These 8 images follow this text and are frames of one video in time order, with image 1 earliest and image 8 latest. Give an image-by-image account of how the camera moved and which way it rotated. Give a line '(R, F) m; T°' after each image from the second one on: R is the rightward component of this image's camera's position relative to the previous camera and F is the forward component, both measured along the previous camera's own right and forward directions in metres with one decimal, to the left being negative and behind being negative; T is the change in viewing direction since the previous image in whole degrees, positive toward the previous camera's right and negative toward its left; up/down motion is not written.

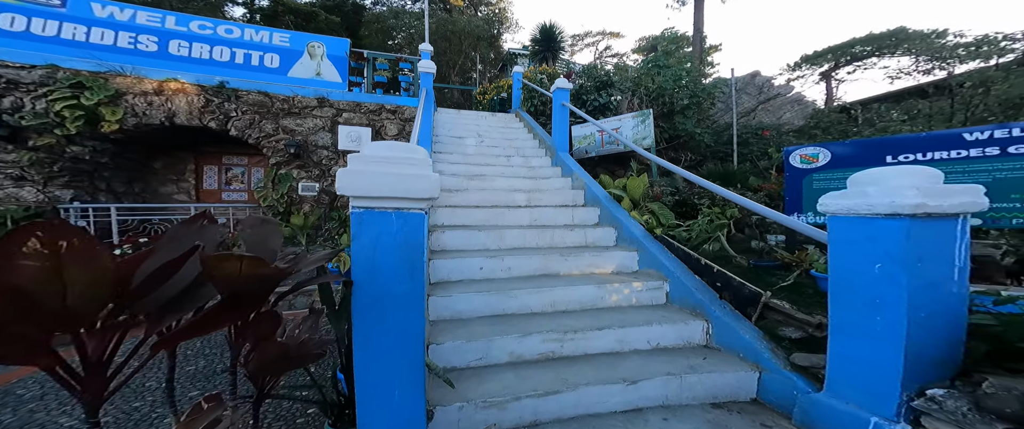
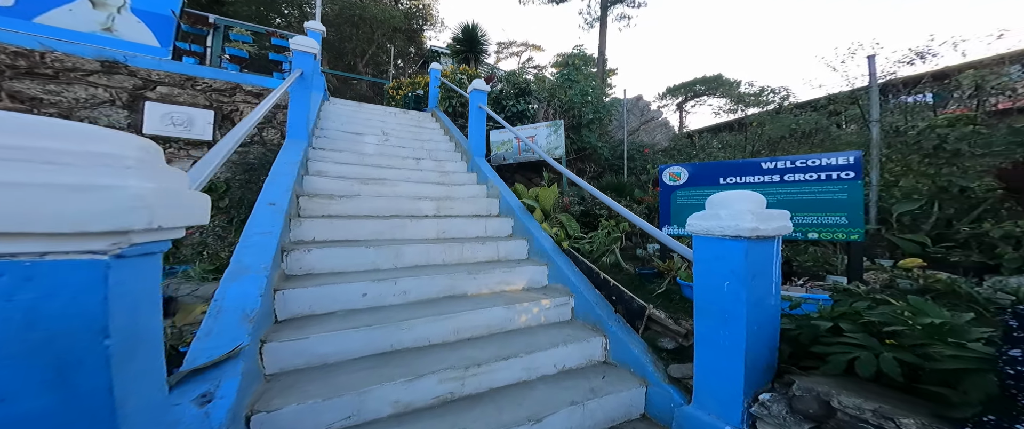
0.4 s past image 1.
(0.0, +0.1) m; +15°
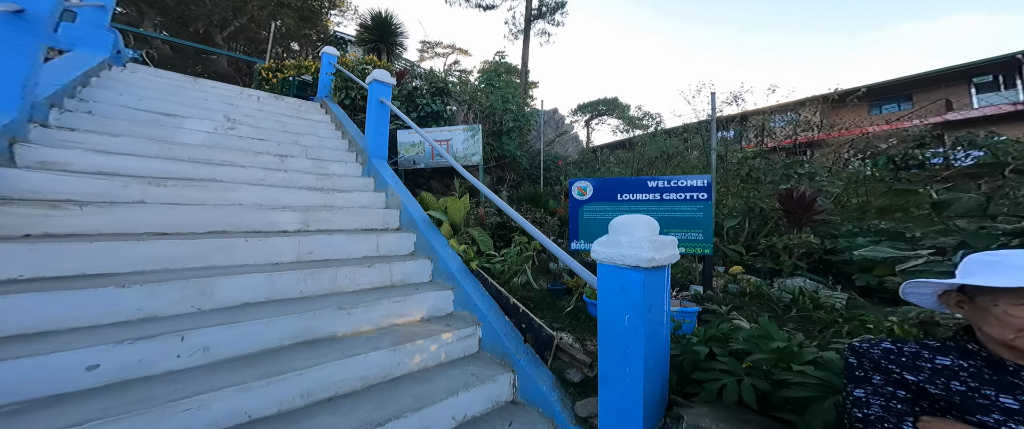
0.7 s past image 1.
(+0.1, +0.3) m; +13°
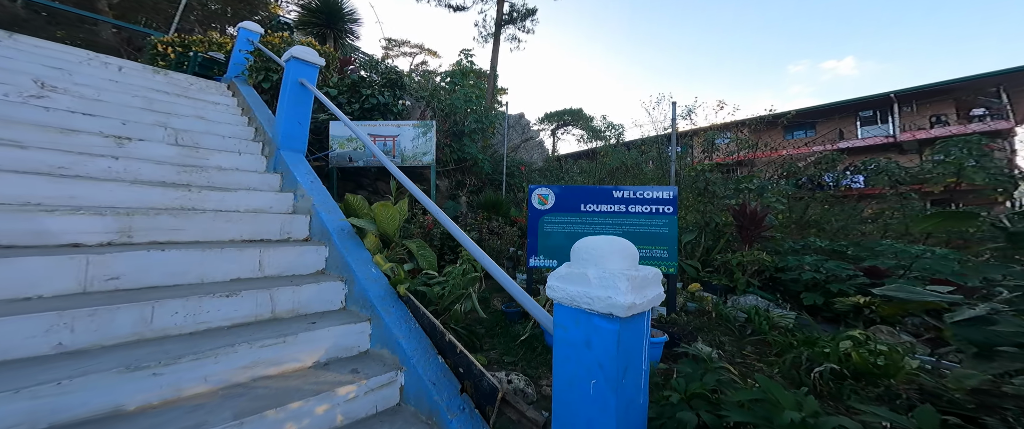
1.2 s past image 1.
(+0.1, +0.4) m; +5°
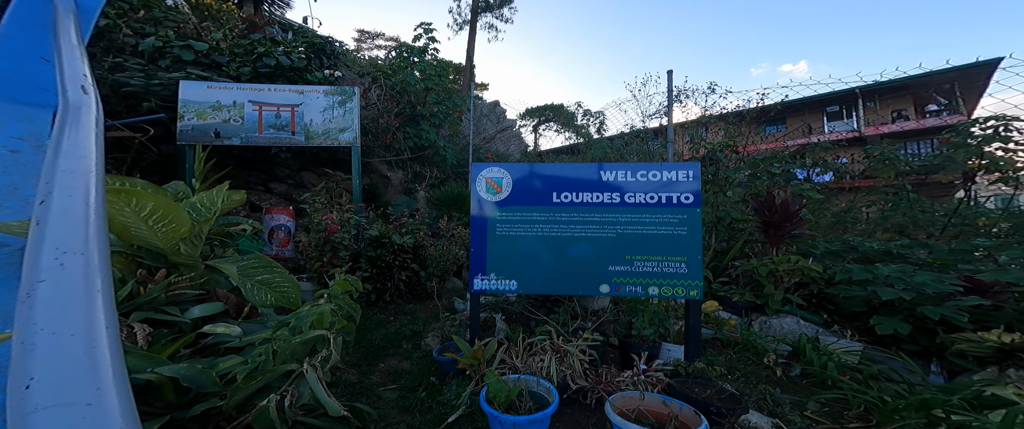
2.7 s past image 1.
(+0.2, +0.9) m; +3°
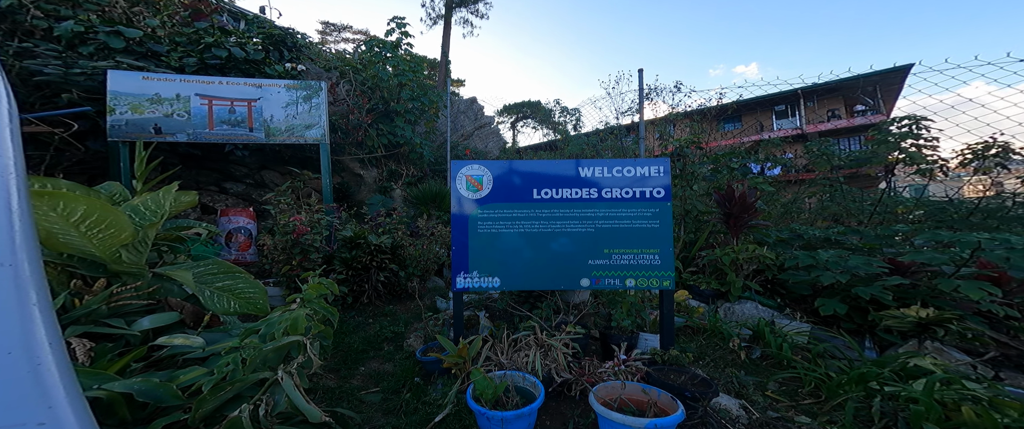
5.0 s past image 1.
(+0.1, -0.1) m; +3°
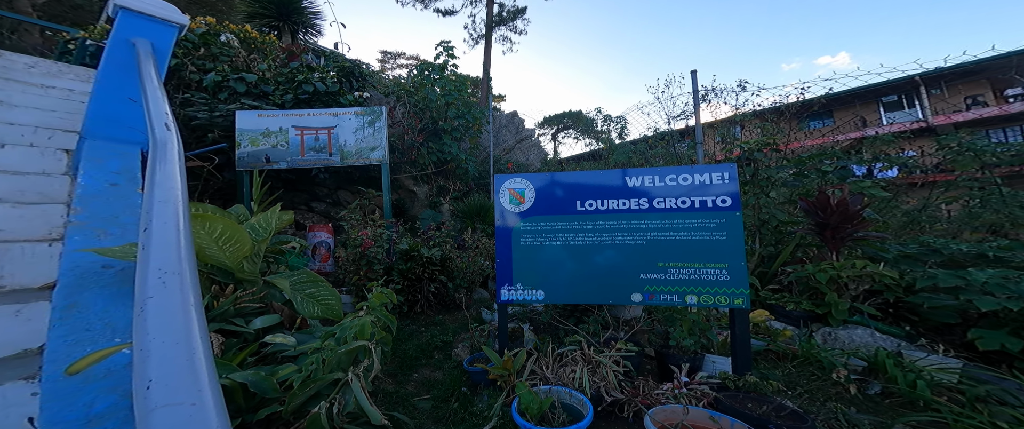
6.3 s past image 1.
(-0.2, +0.1) m; -7°
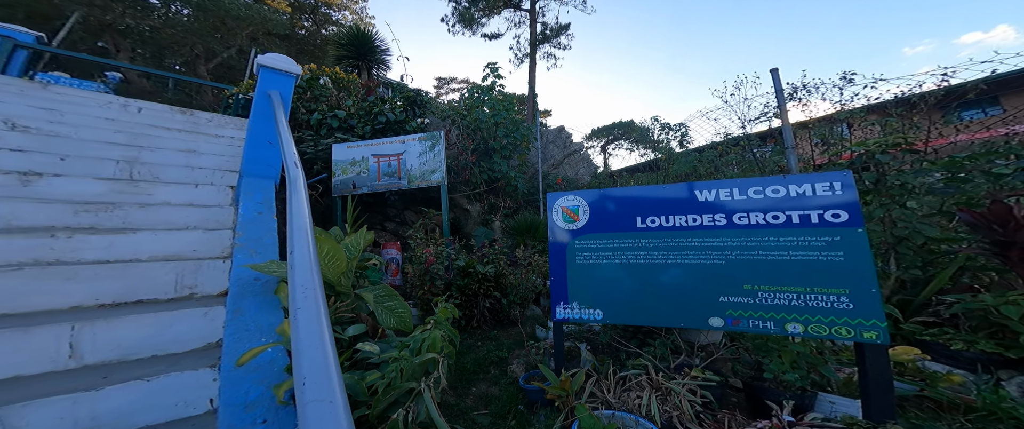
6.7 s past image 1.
(-0.3, +0.1) m; -9°
